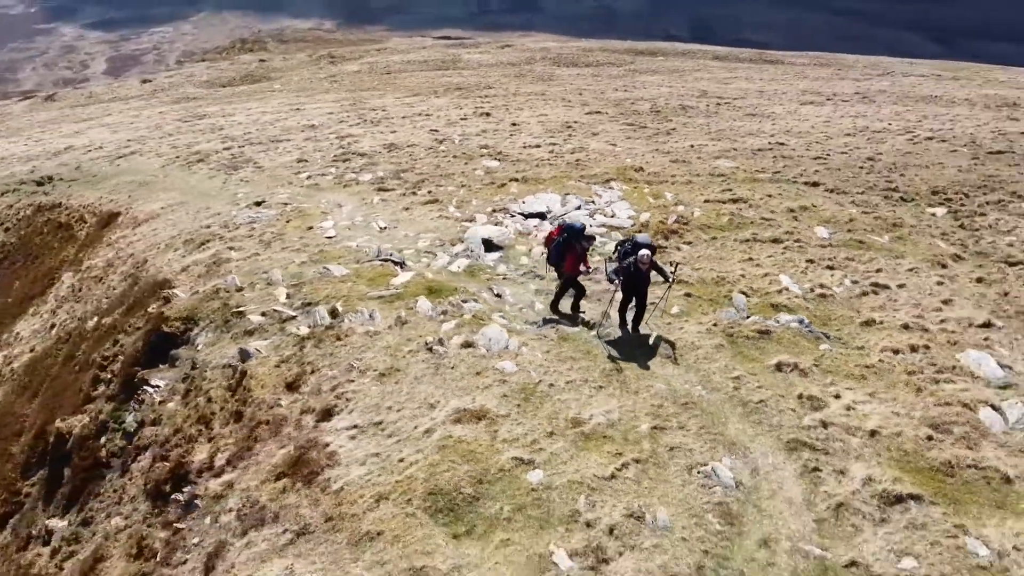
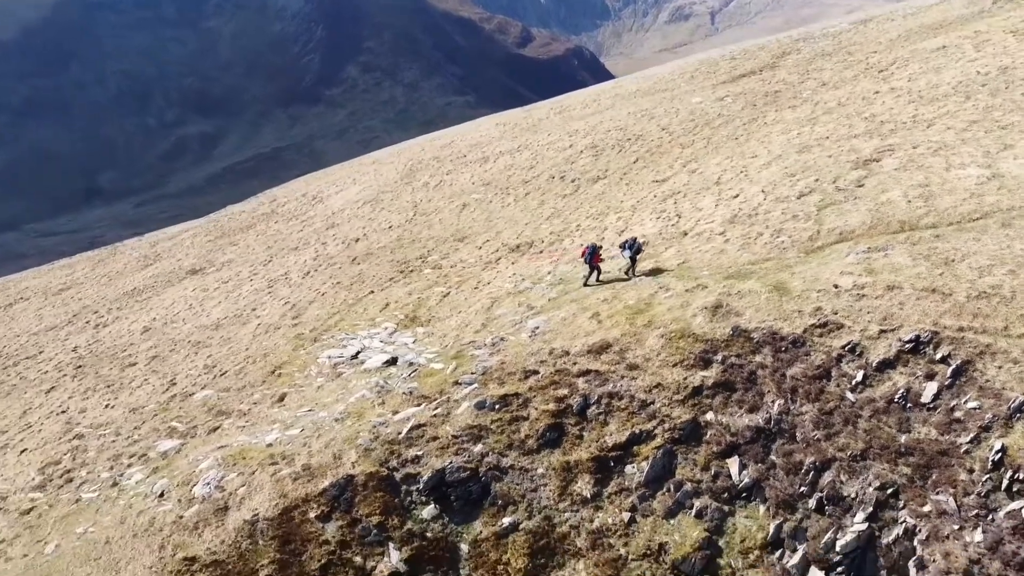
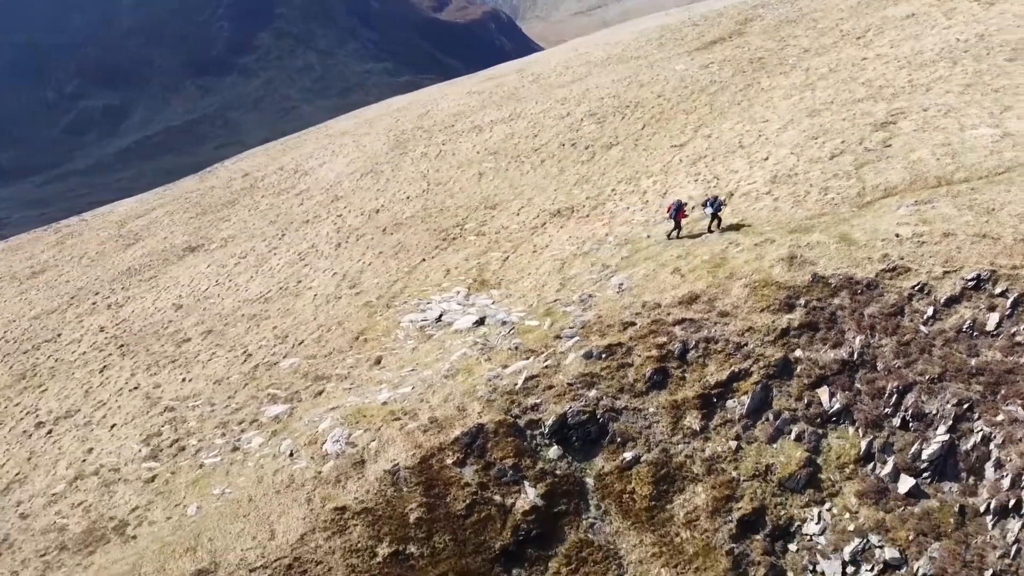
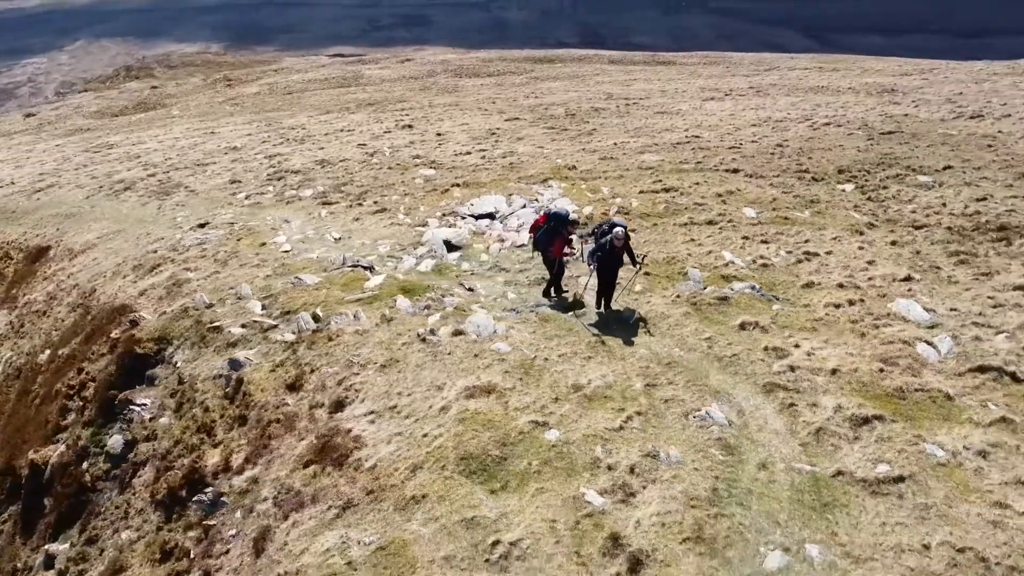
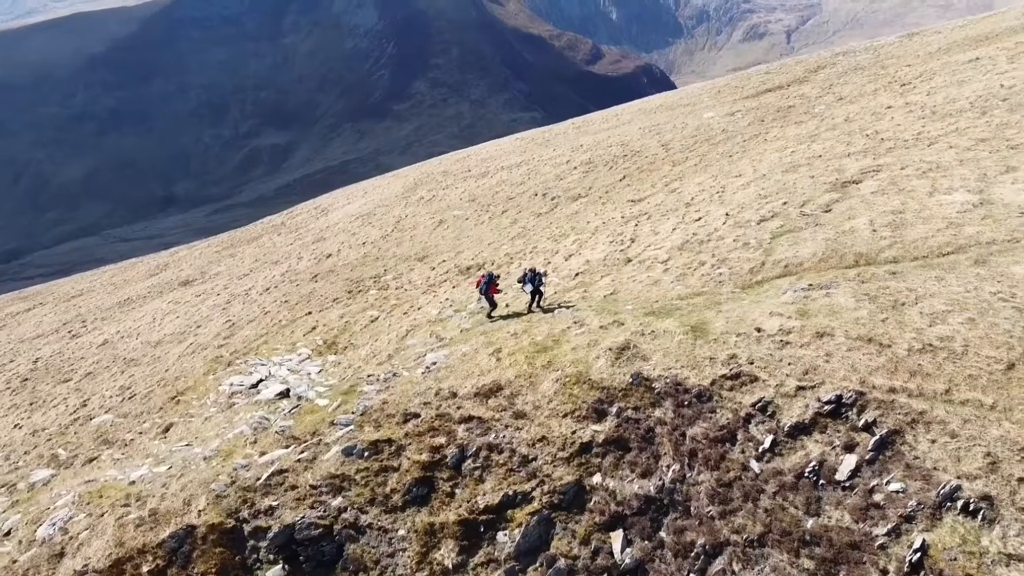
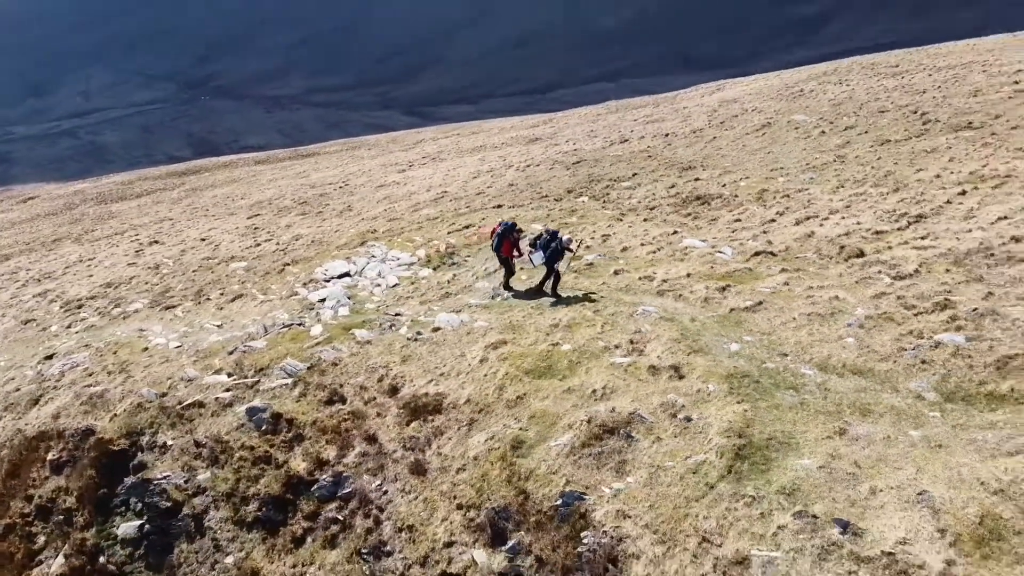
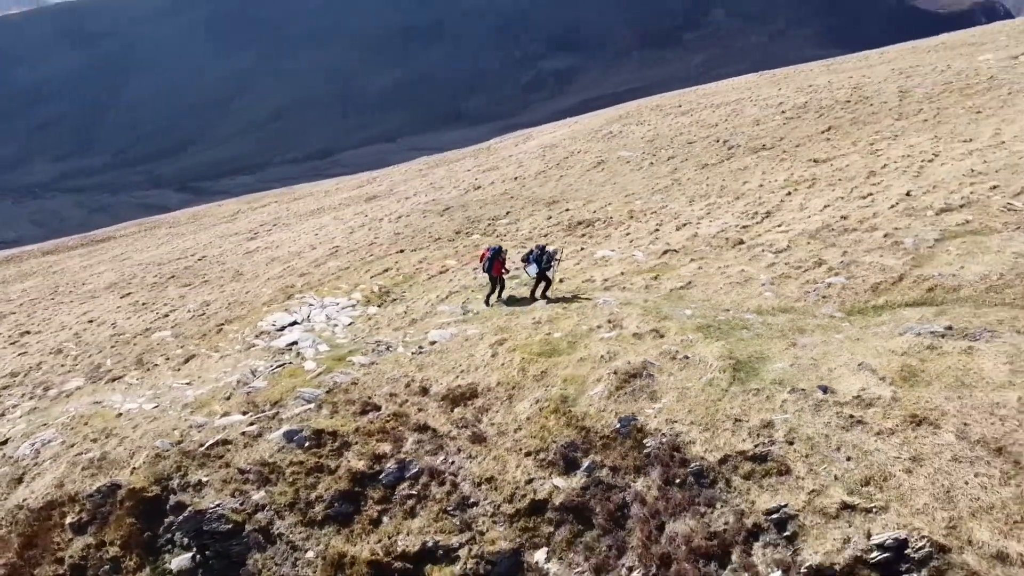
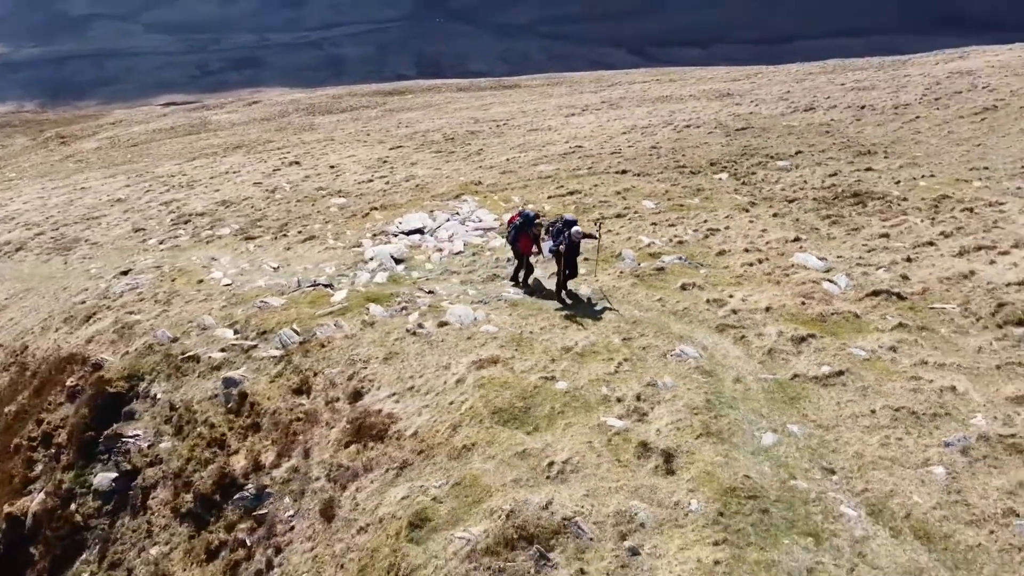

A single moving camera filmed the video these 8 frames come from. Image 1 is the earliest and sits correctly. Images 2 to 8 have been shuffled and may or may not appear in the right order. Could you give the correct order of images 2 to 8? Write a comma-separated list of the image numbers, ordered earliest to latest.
4, 8, 6, 7, 5, 2, 3
